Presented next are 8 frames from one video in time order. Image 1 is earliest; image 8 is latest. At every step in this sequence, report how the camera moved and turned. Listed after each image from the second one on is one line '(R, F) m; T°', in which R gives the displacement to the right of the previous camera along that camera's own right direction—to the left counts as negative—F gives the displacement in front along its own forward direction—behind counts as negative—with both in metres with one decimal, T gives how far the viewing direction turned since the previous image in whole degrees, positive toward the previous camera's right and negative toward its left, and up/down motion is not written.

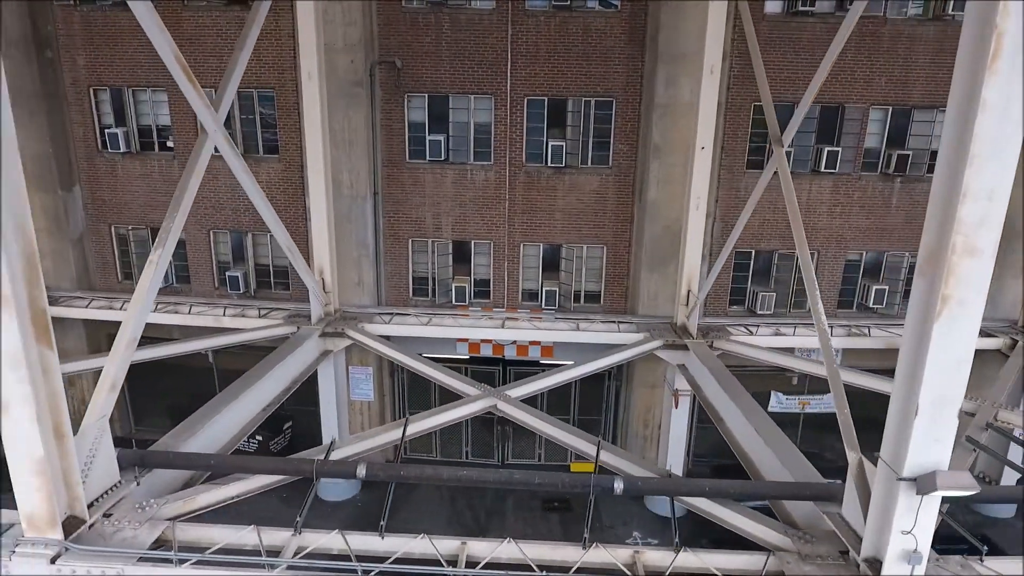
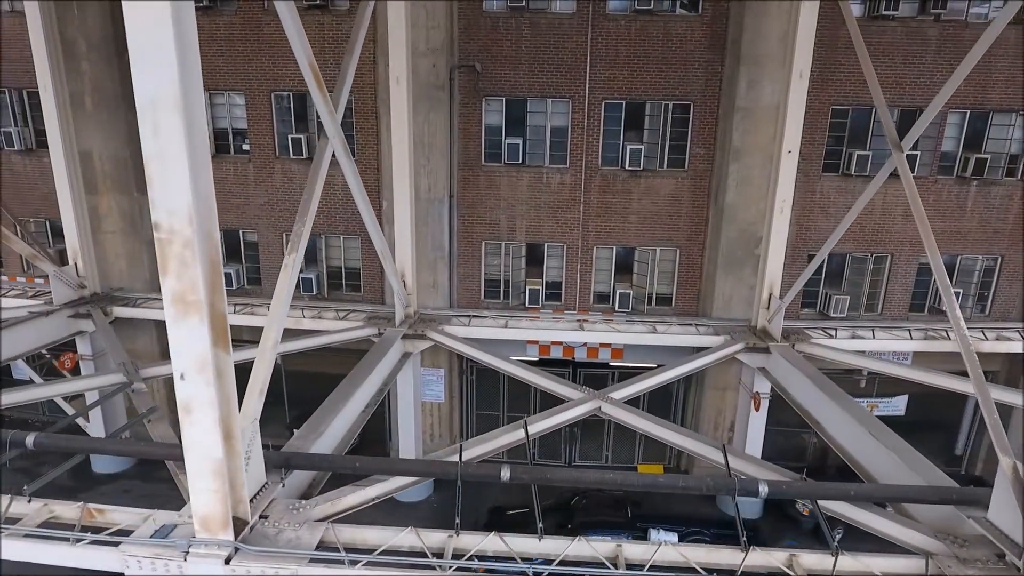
(-1.5, -0.1) m; 0°
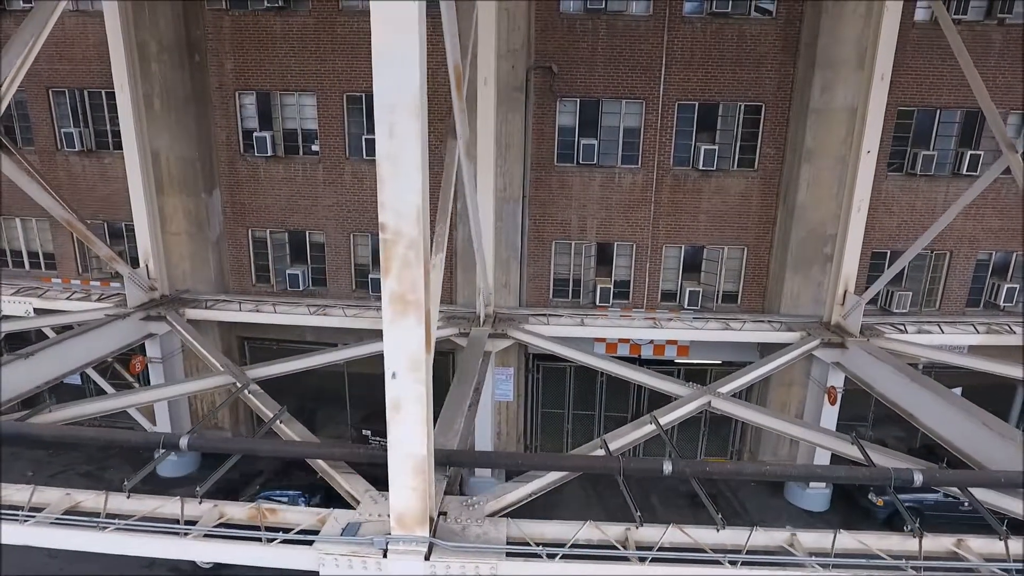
(-1.9, -0.1) m; +2°
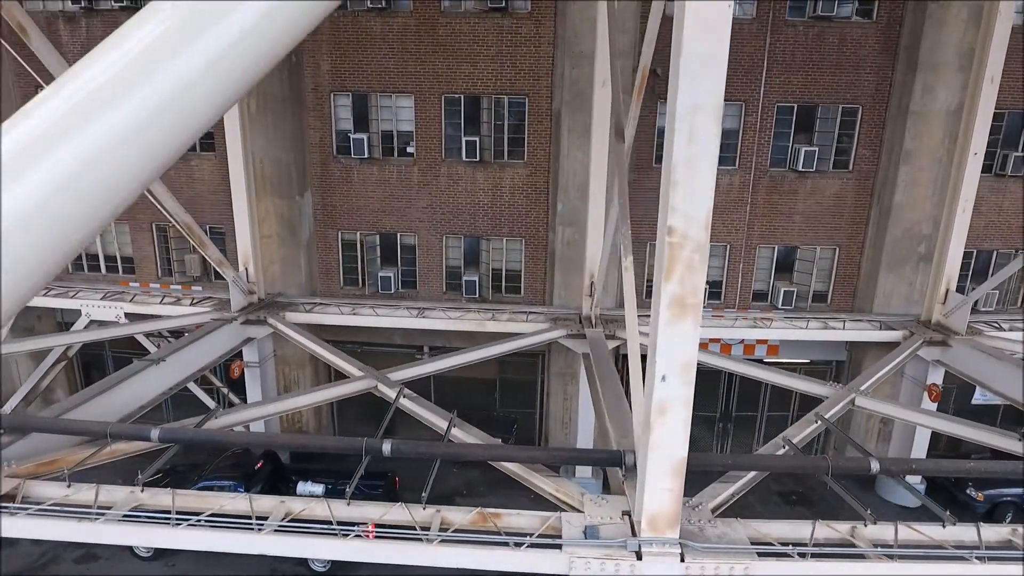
(-2.5, 0.0) m; +2°
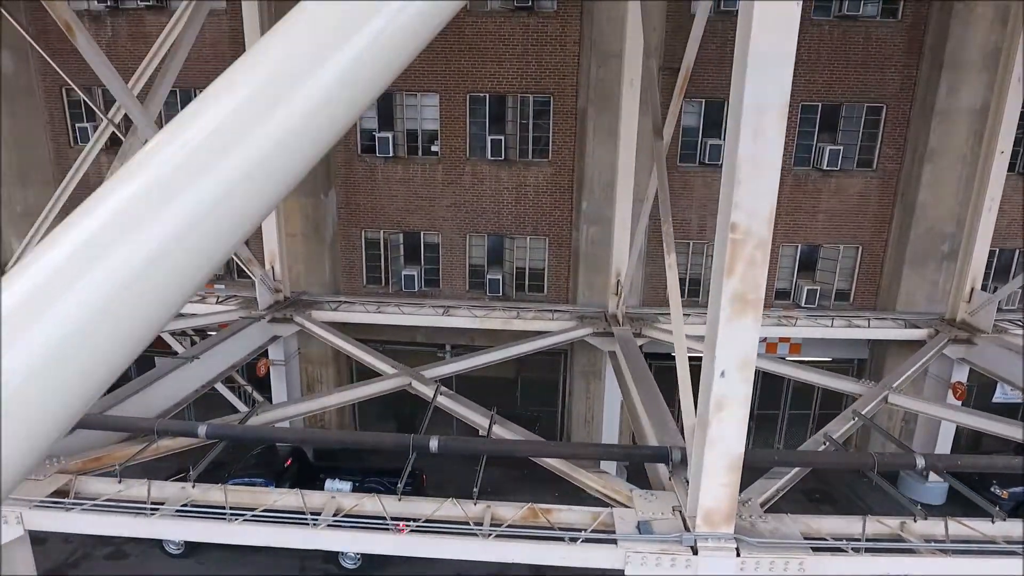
(-0.5, 0.0) m; 0°
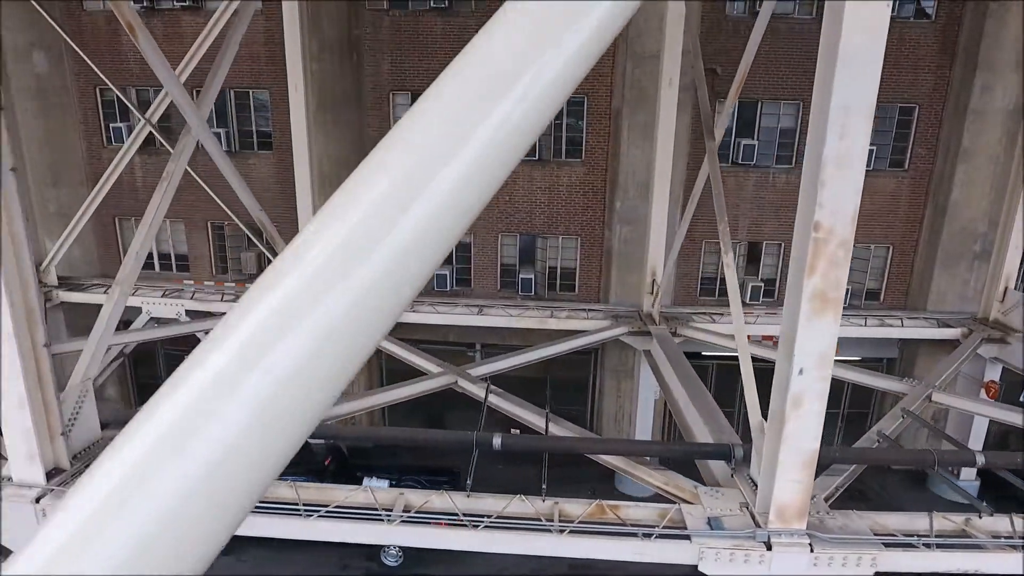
(-0.7, -0.1) m; 0°
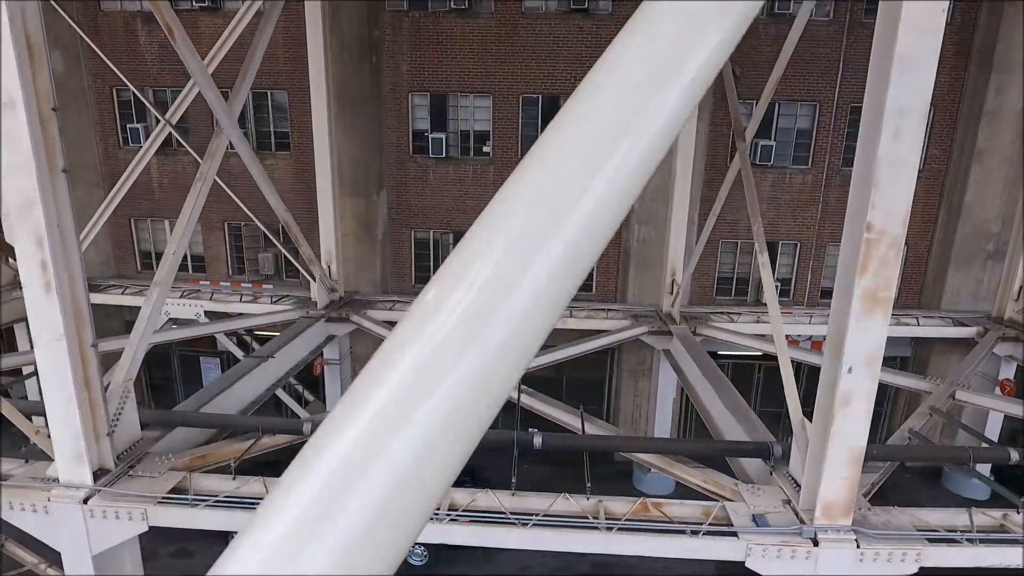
(-0.5, -0.1) m; +1°
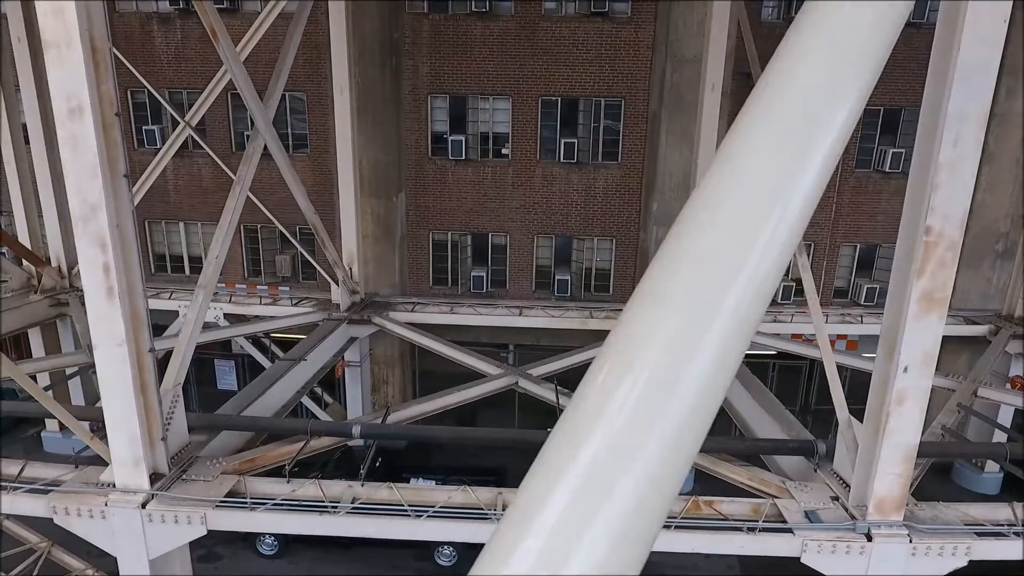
(-0.7, -0.1) m; +1°
